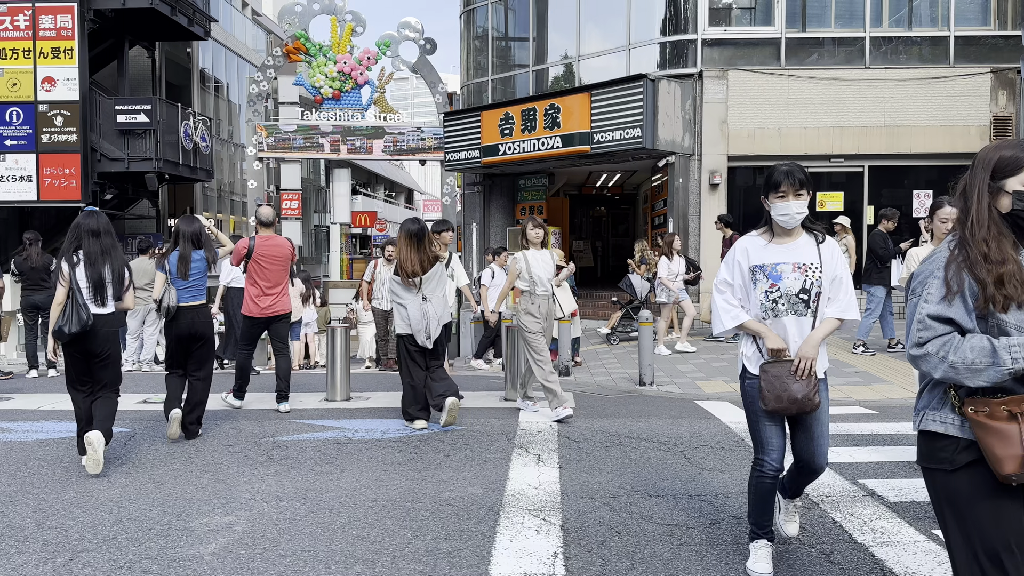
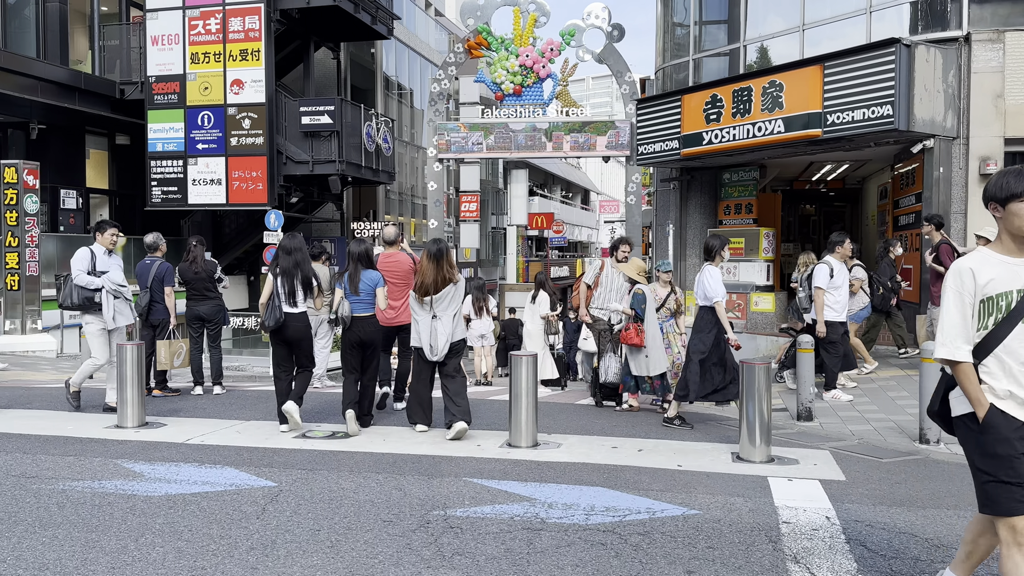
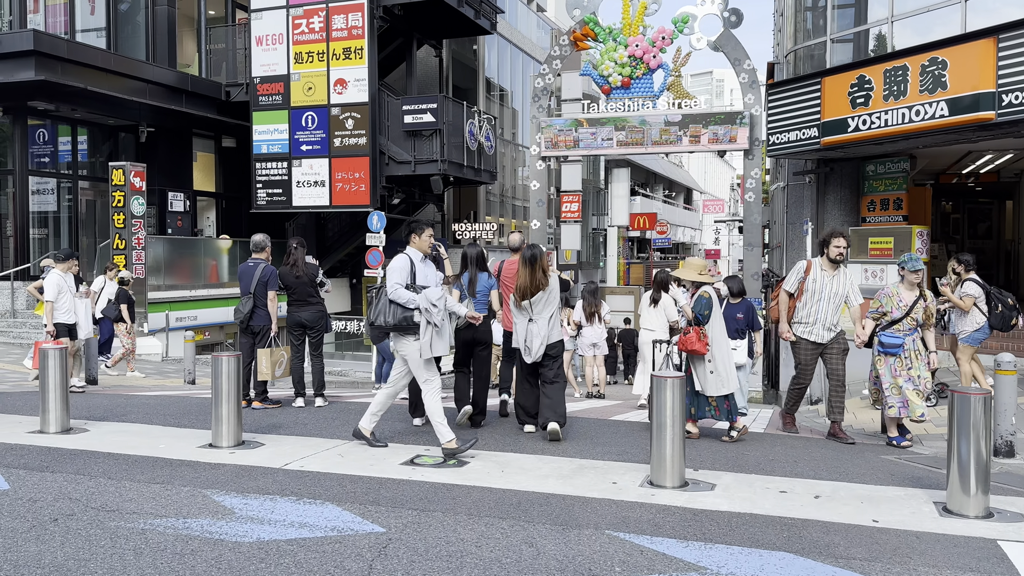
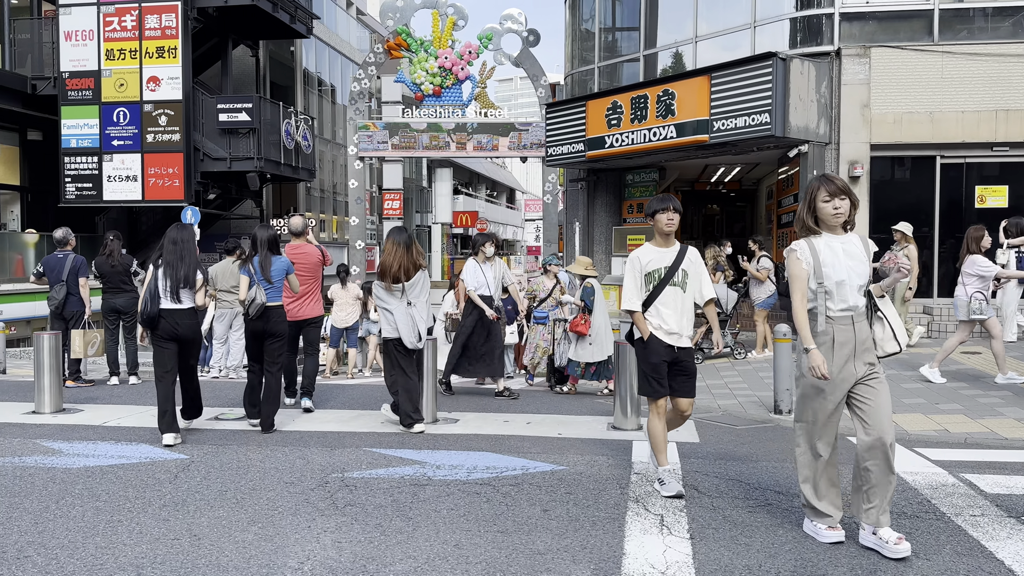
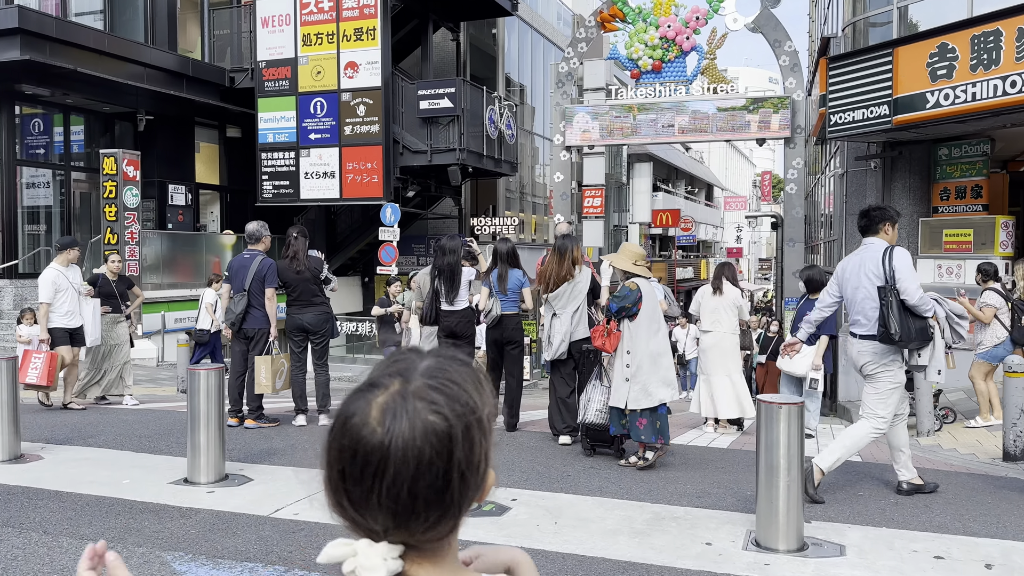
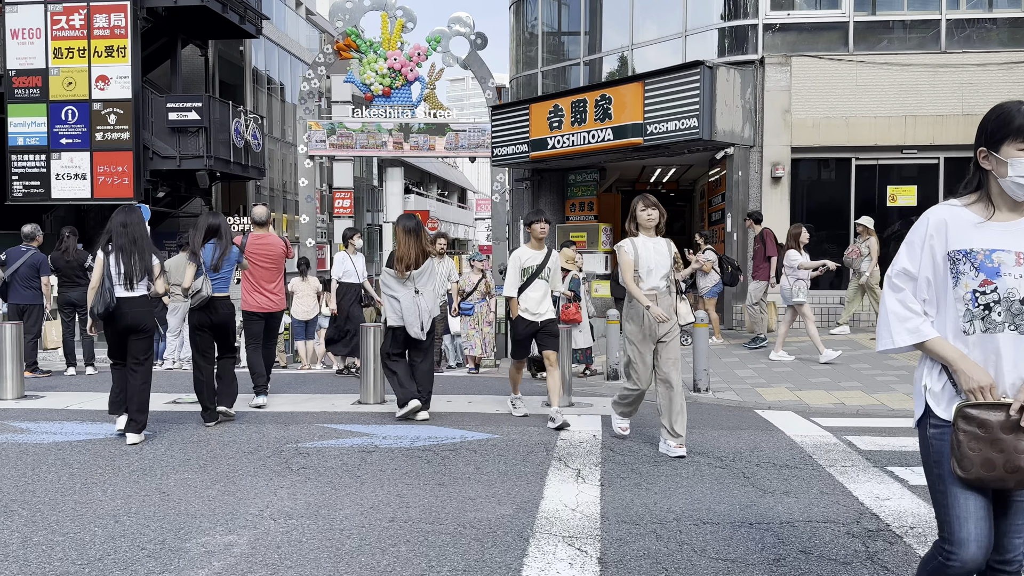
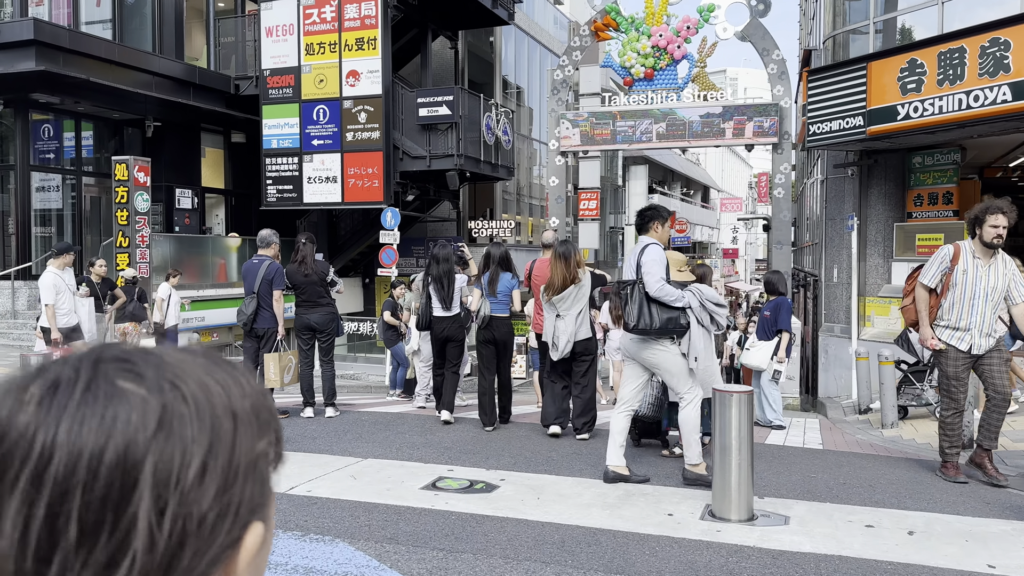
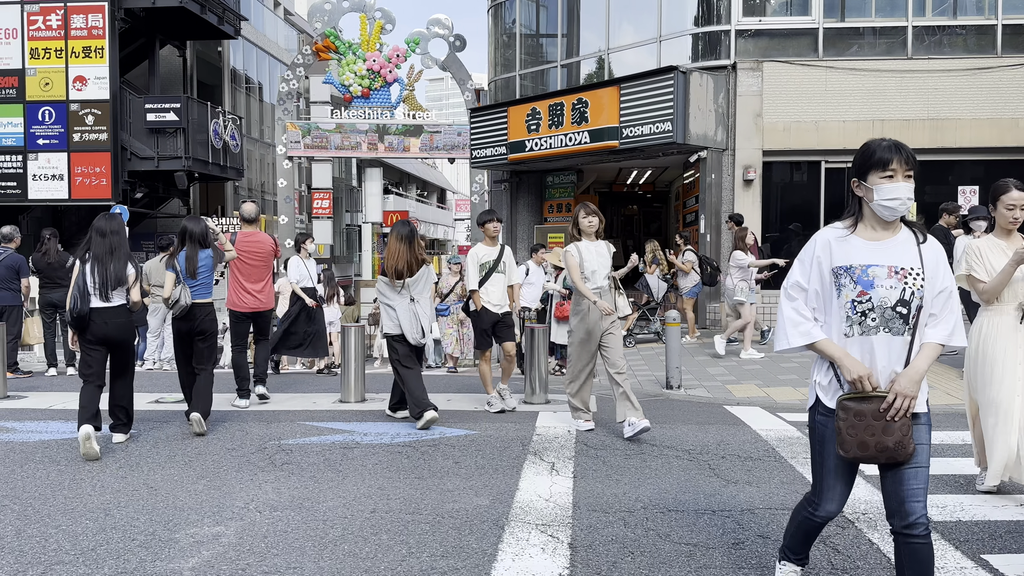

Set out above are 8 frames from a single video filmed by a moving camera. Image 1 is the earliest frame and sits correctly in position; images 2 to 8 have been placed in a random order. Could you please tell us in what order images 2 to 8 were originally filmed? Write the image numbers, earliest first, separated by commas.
8, 6, 4, 2, 3, 7, 5
